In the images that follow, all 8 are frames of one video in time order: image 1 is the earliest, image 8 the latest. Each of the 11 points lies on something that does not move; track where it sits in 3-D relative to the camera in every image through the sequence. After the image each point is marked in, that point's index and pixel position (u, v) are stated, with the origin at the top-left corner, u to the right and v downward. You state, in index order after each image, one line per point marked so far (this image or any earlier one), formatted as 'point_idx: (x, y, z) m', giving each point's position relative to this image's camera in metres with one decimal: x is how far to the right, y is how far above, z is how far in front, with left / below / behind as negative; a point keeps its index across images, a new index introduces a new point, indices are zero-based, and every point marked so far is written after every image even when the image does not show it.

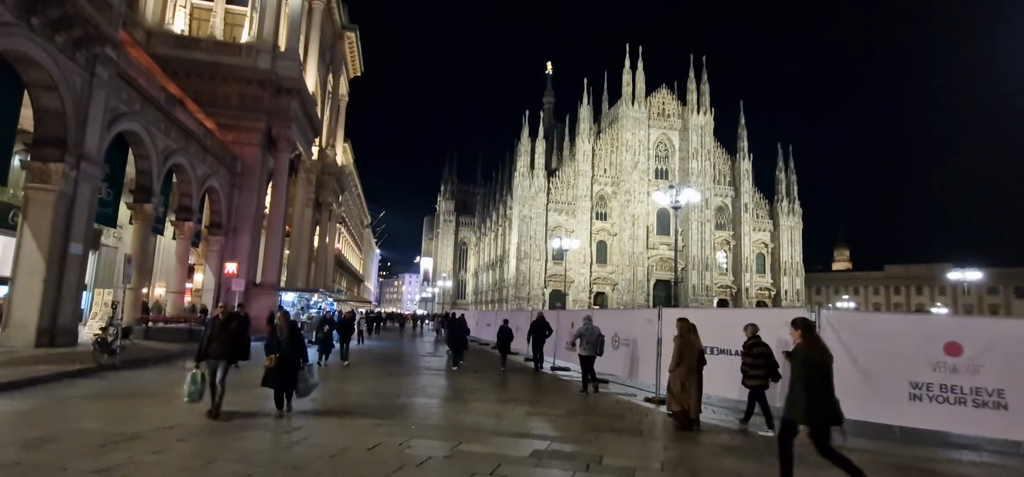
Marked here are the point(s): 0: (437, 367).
0: (-2.4, -3.7, +17.7) m
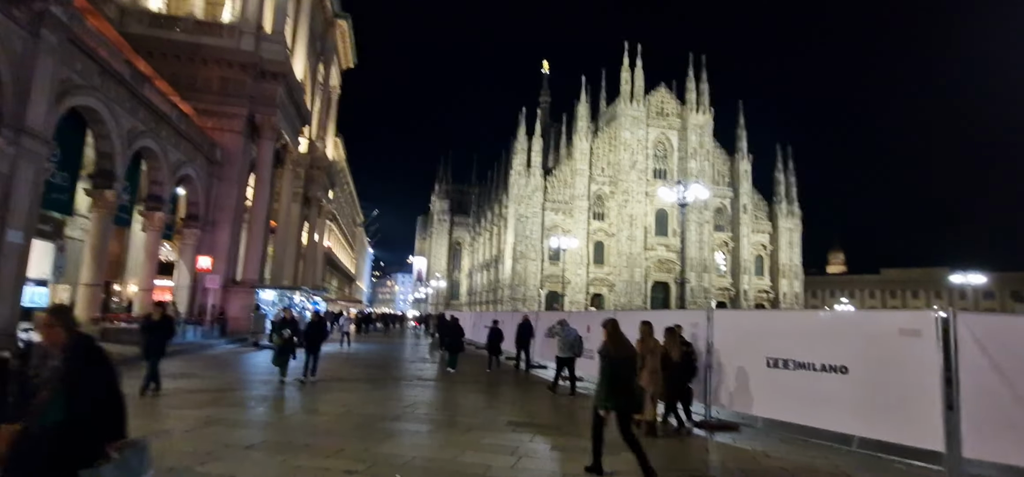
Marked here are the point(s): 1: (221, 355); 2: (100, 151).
0: (-2.4, -3.4, +15.7) m
1: (-8.3, -3.3, +17.7) m
2: (-12.2, +2.6, +18.6) m
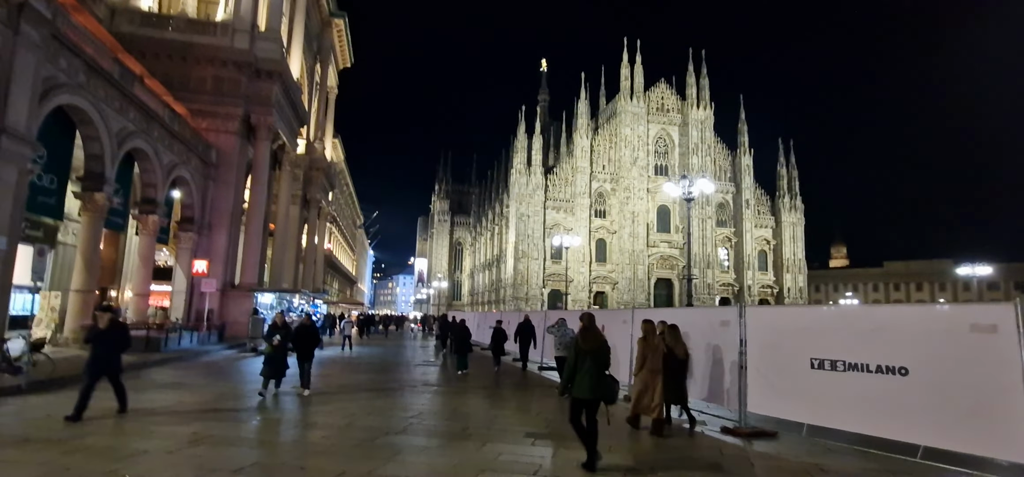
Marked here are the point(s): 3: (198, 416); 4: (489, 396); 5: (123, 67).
0: (-2.1, -3.4, +15.0) m
1: (-8.1, -3.4, +17.1) m
2: (-12.1, +2.4, +17.9) m
3: (-4.1, -2.3, +8.1) m
4: (-0.5, -3.4, +13.6) m
5: (-11.8, +5.2, +19.1) m
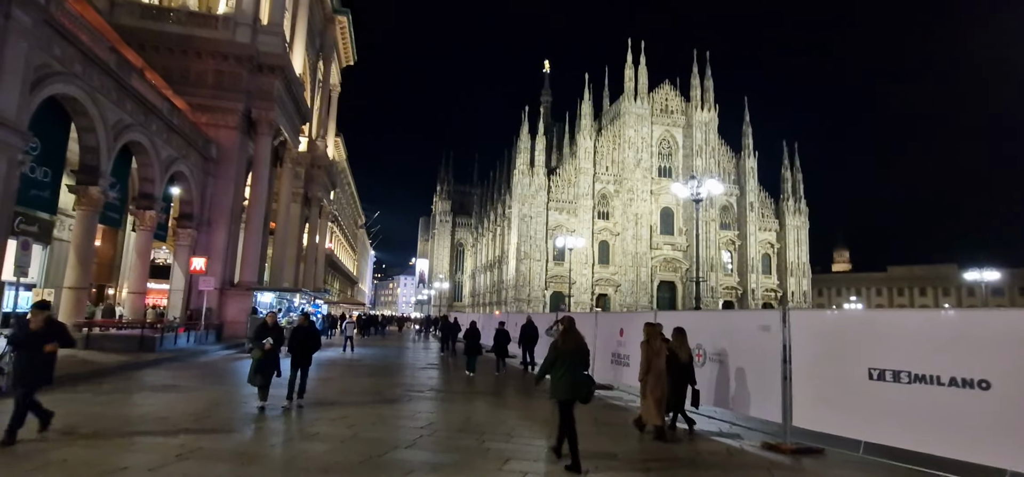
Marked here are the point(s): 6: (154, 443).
0: (-1.9, -3.4, +14.4) m
1: (-7.9, -3.3, +16.5) m
2: (-11.8, +2.6, +17.3) m
3: (-3.9, -2.2, +7.5) m
4: (-0.3, -3.4, +13.0) m
5: (-11.5, +5.3, +18.5) m
6: (-3.7, -2.1, +6.5) m
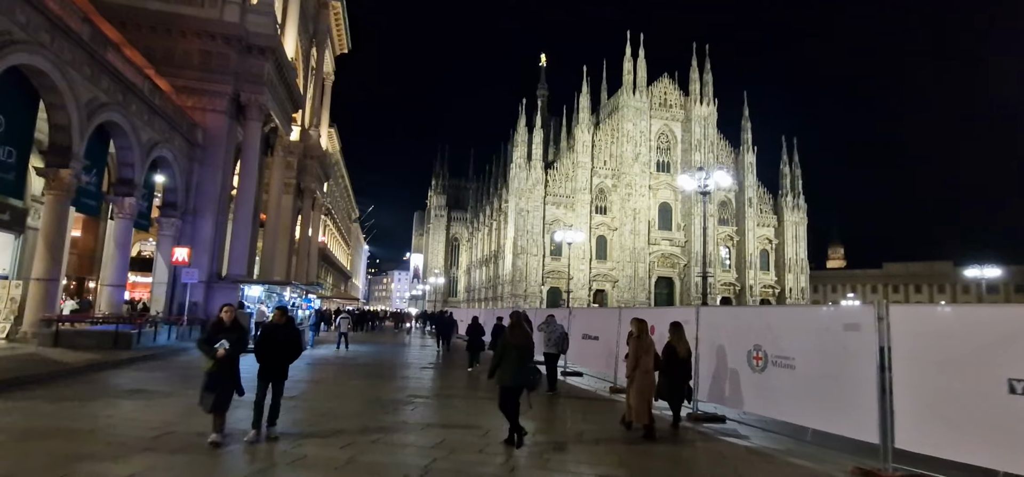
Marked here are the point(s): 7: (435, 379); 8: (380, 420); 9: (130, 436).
0: (-1.7, -3.1, +13.1) m
1: (-7.7, -3.0, +15.1) m
2: (-11.6, +2.9, +15.9) m
3: (-3.6, -2.0, +6.2) m
4: (-0.1, -3.1, +11.7) m
5: (-11.3, +5.7, +17.0) m
6: (-3.4, -1.9, +5.2) m
7: (-1.9, -3.5, +15.5) m
8: (-1.9, -2.4, +8.4) m
9: (-4.0, -2.0, +6.6) m
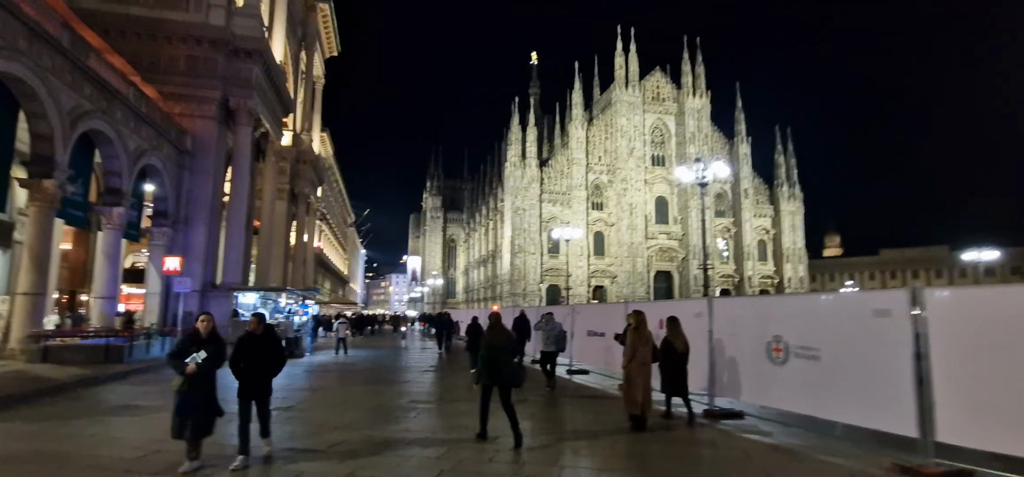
0: (-1.6, -3.1, +12.7) m
1: (-7.6, -3.2, +14.7) m
2: (-11.7, +2.6, +15.4) m
3: (-3.5, -2.0, +5.7) m
4: (0.0, -3.1, +11.3) m
5: (-11.5, +5.3, +16.6) m
6: (-3.3, -1.9, +4.8) m
7: (-1.8, -3.5, +15.1) m
8: (-1.8, -2.4, +8.0) m
9: (-3.9, -2.1, +6.2) m
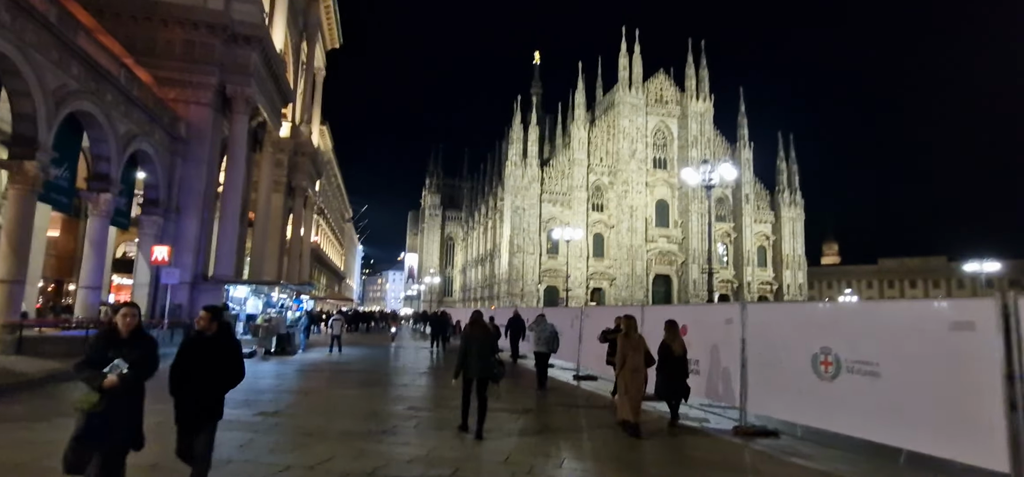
0: (-1.6, -3.0, +11.9) m
1: (-7.5, -2.9, +13.9) m
2: (-11.5, +2.9, +14.6) m
3: (-3.4, -1.9, +5.0) m
4: (+0.1, -3.0, +10.6) m
5: (-11.3, +5.7, +15.8) m
6: (-3.2, -1.8, +4.0) m
7: (-1.8, -3.3, +14.3) m
8: (-1.7, -2.3, +7.2) m
9: (-3.8, -1.9, +5.4) m
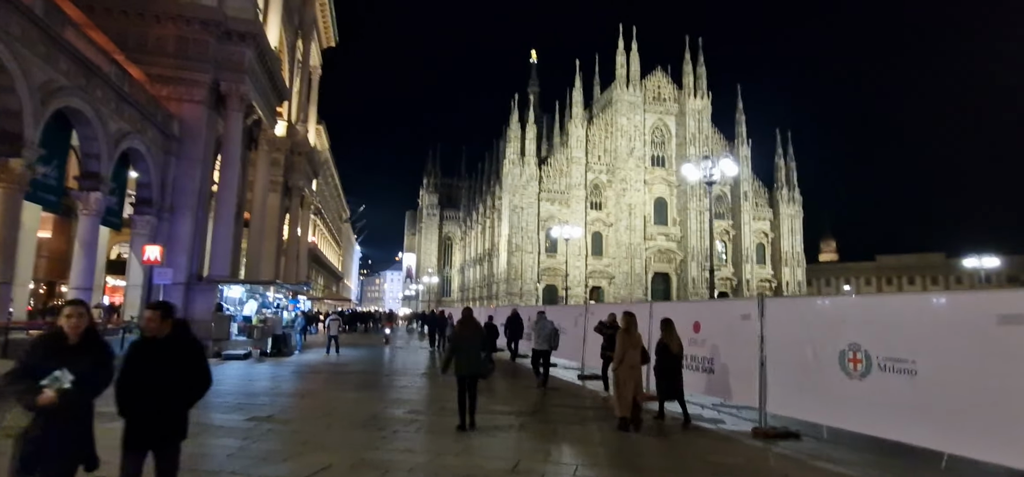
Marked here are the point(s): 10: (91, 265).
0: (-1.5, -2.9, +11.5) m
1: (-7.5, -2.9, +13.5) m
2: (-11.5, +2.9, +14.2) m
3: (-3.3, -1.8, +4.6) m
4: (+0.2, -2.9, +10.2) m
5: (-11.3, +5.7, +15.3) m
6: (-3.1, -1.7, +3.6) m
7: (-1.7, -3.3, +13.9) m
8: (-1.6, -2.2, +6.8) m
9: (-3.7, -1.9, +5.0) m
10: (-12.8, -0.9, +19.1) m
